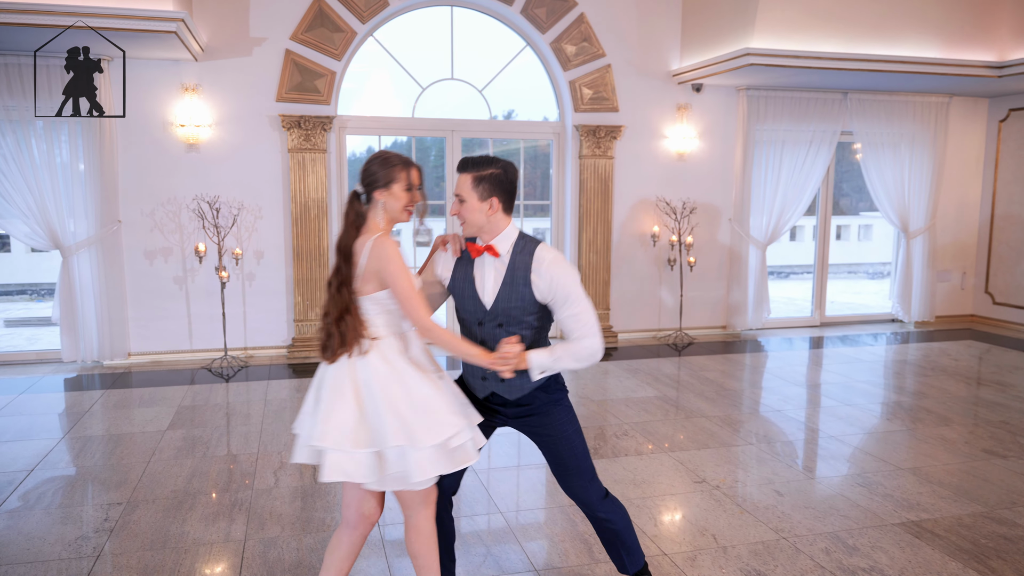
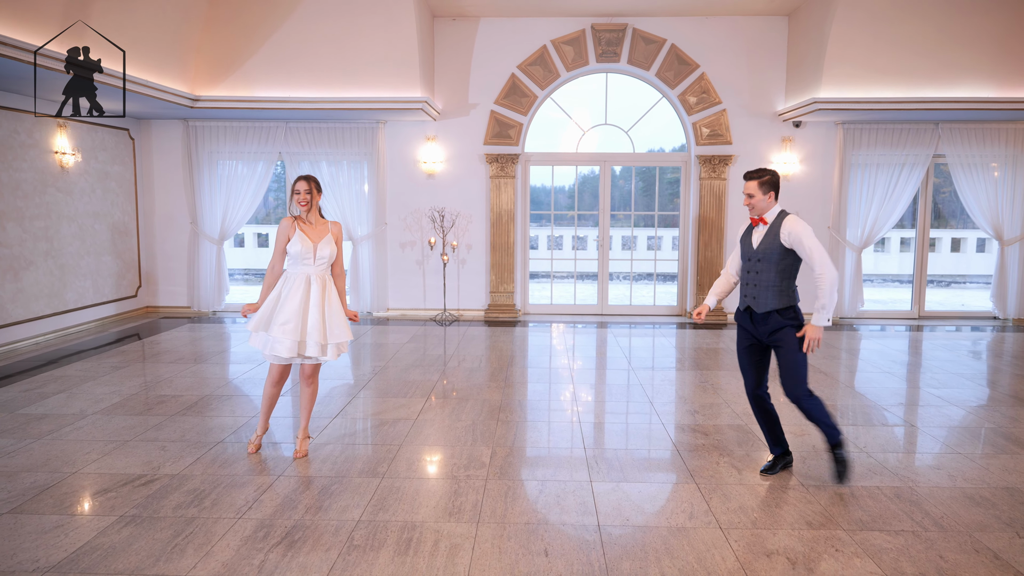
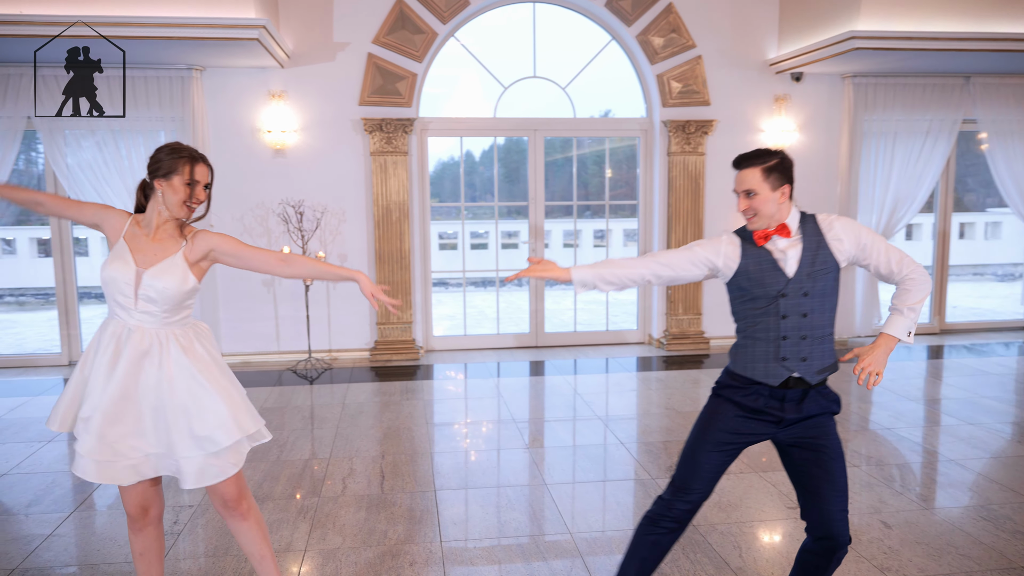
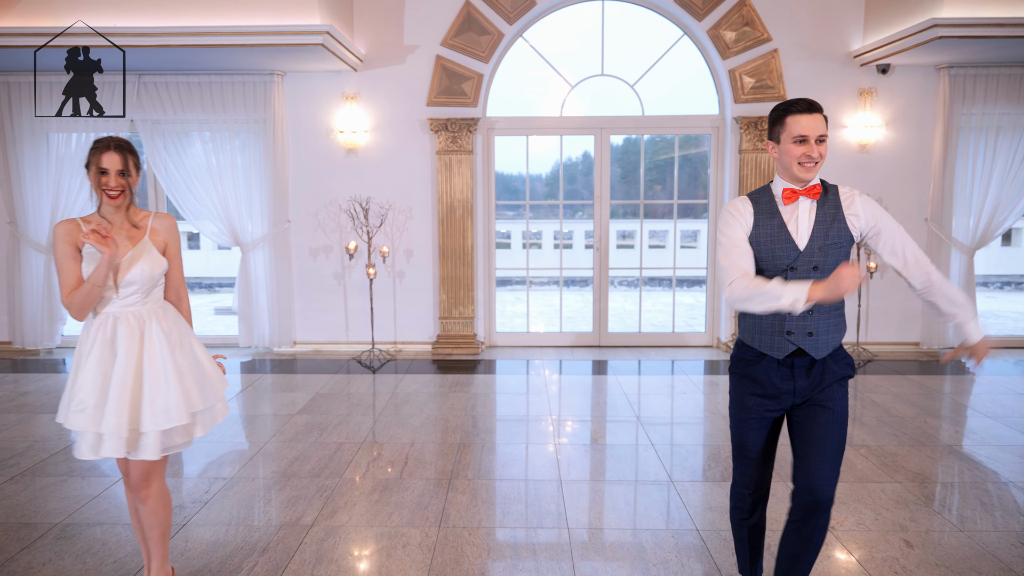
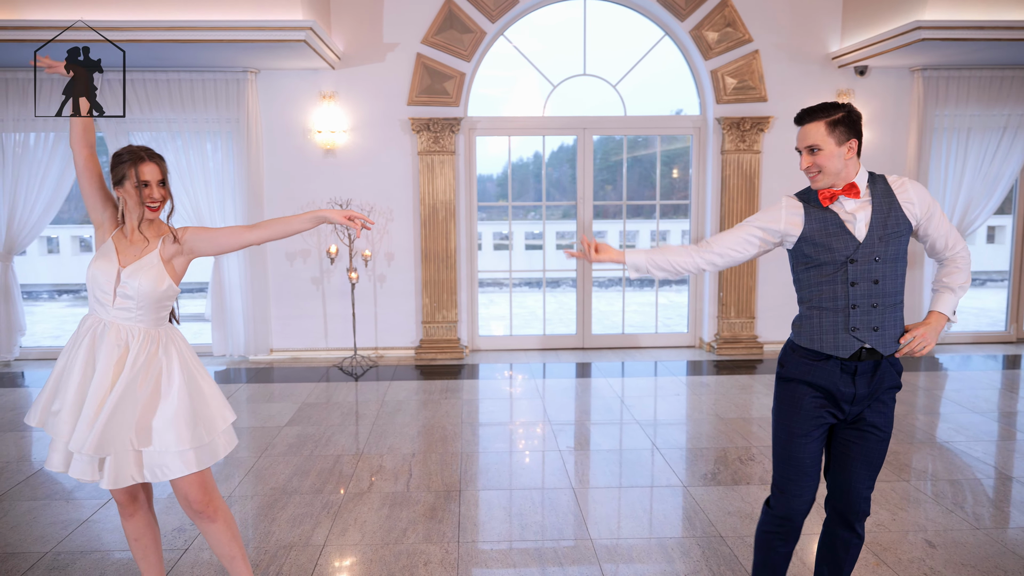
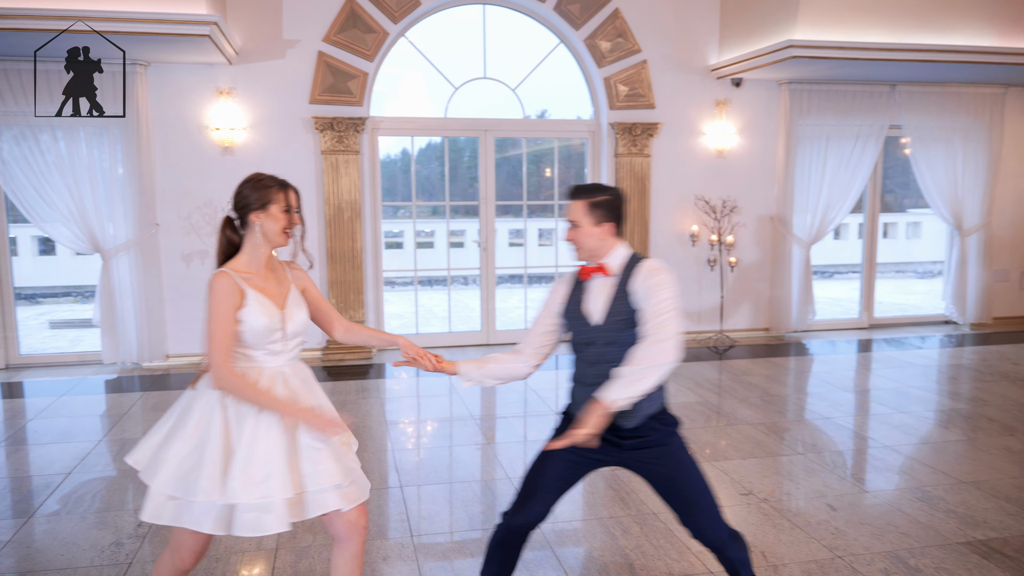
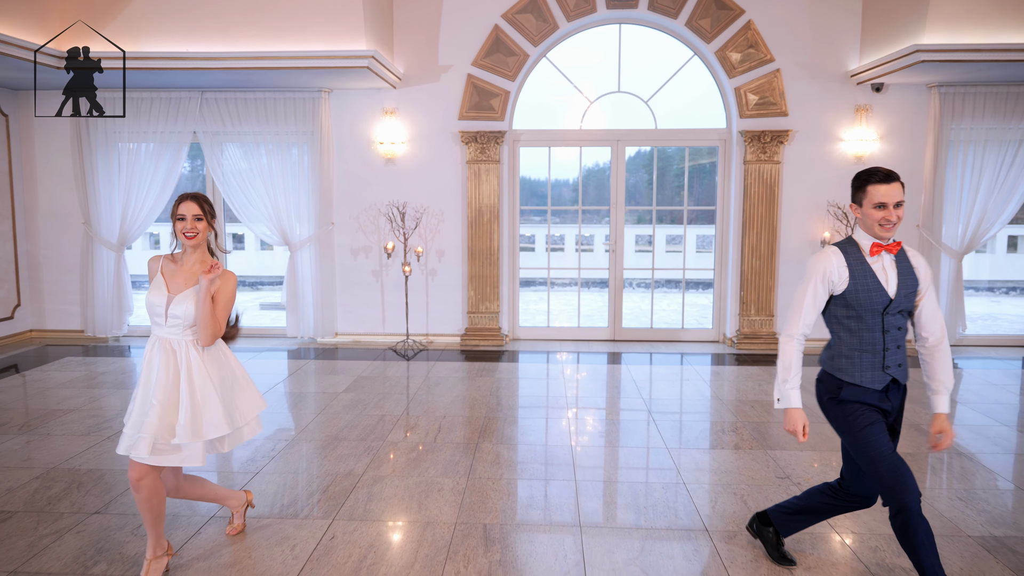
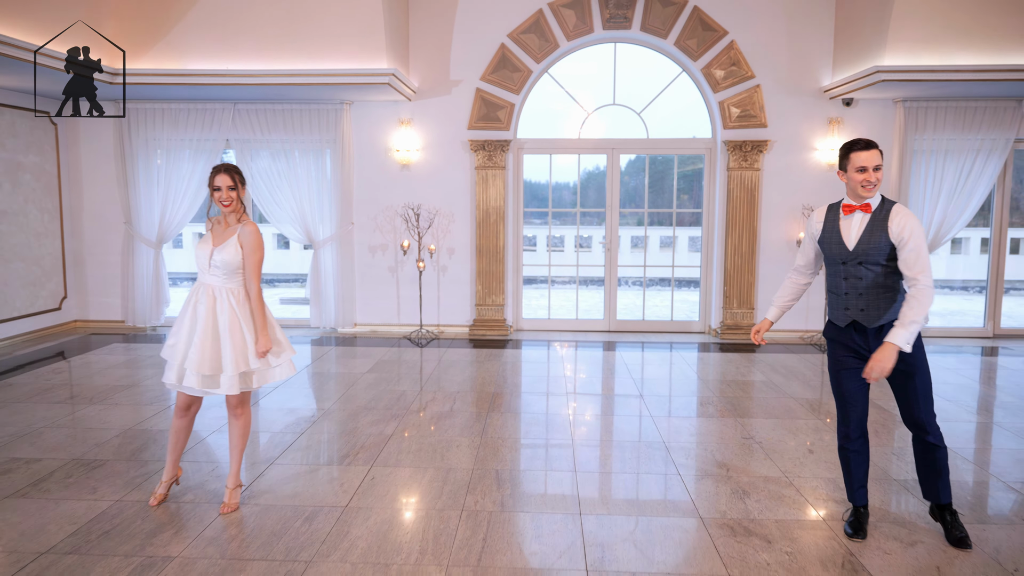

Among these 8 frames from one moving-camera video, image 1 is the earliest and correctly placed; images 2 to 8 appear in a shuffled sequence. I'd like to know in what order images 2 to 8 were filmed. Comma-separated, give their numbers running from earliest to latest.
6, 3, 5, 4, 7, 8, 2
